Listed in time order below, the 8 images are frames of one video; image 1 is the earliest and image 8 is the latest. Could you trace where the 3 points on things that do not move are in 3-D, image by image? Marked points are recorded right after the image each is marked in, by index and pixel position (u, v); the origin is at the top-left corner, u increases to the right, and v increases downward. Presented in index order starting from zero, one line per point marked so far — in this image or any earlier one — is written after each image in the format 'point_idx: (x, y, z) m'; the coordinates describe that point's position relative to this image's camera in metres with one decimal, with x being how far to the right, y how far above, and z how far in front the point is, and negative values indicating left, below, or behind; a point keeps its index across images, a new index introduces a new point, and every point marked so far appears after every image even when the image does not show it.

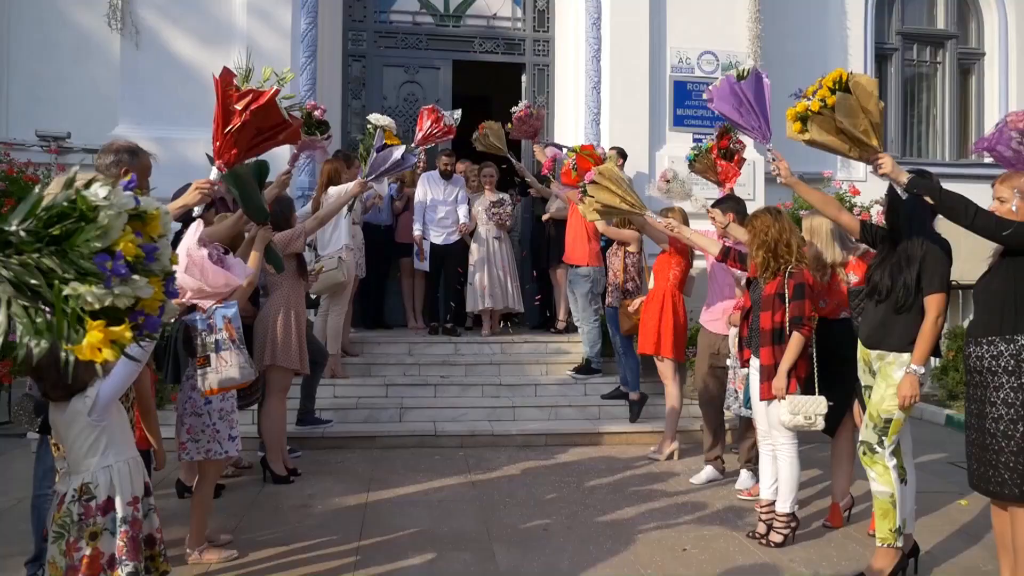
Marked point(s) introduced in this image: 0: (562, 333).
0: (+0.5, -0.5, +8.8) m
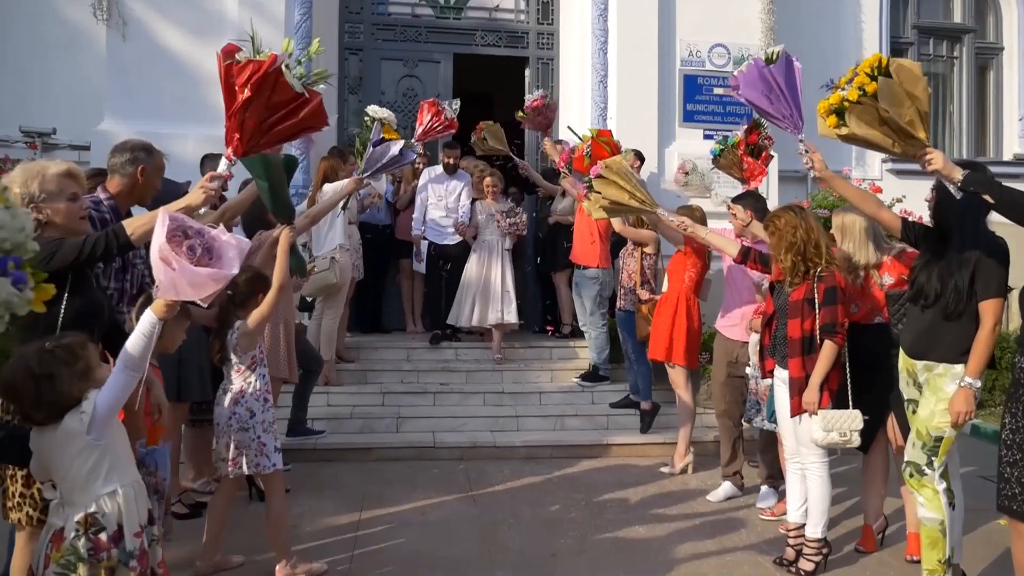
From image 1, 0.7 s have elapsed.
0: (+0.6, -0.5, +8.4) m
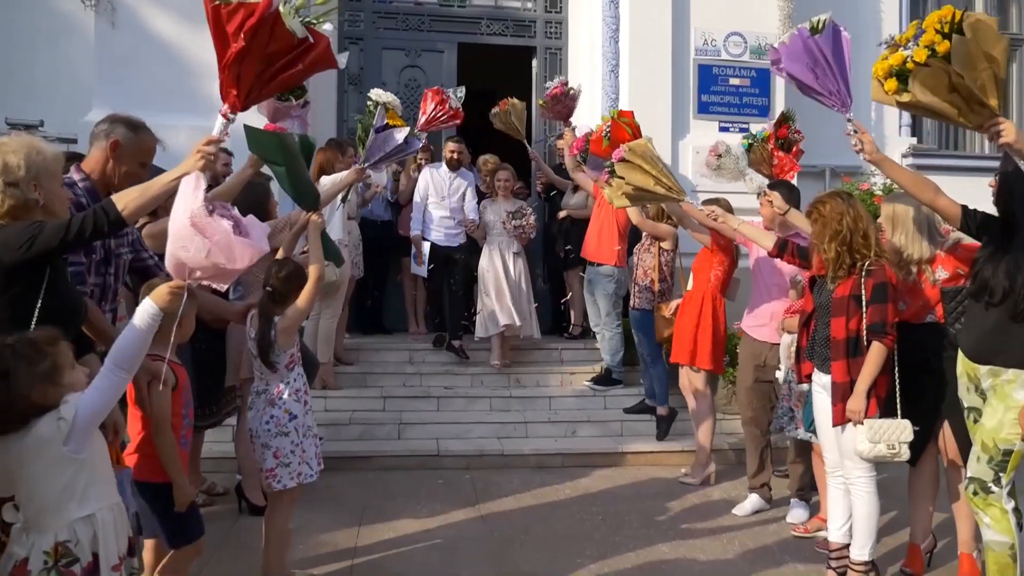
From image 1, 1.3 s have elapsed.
0: (+0.7, -0.5, +8.0) m
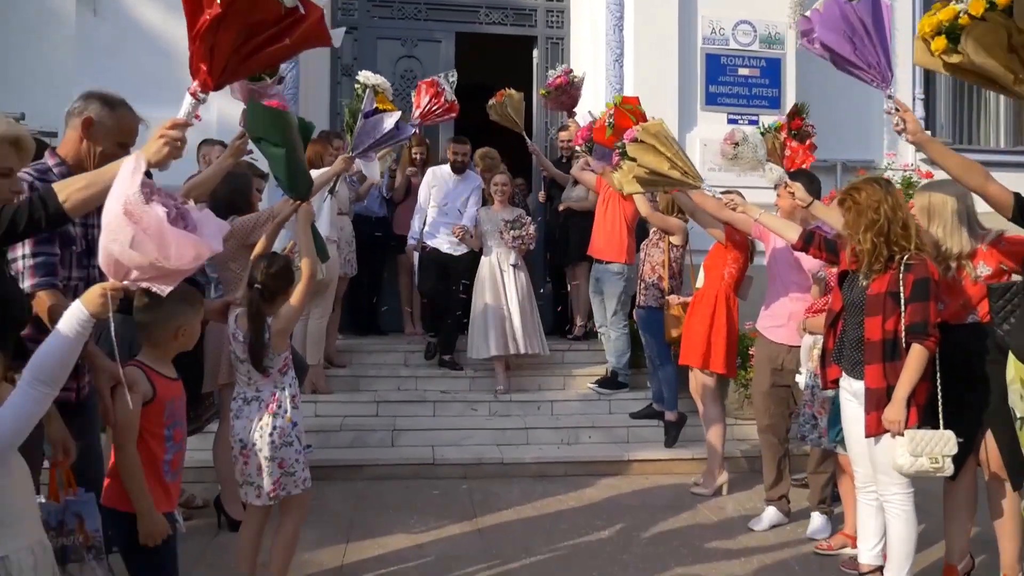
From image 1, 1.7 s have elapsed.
0: (+0.7, -0.5, +7.6) m
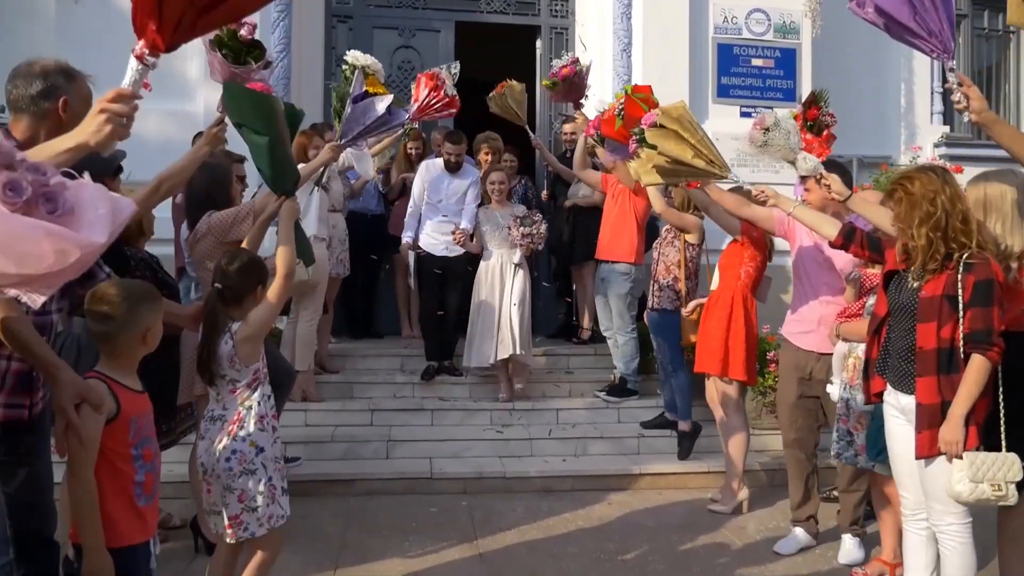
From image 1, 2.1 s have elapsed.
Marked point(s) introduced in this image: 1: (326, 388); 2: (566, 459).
0: (+0.7, -0.5, +7.2) m
1: (-1.5, -0.8, +6.4) m
2: (+0.4, -1.3, +5.8) m
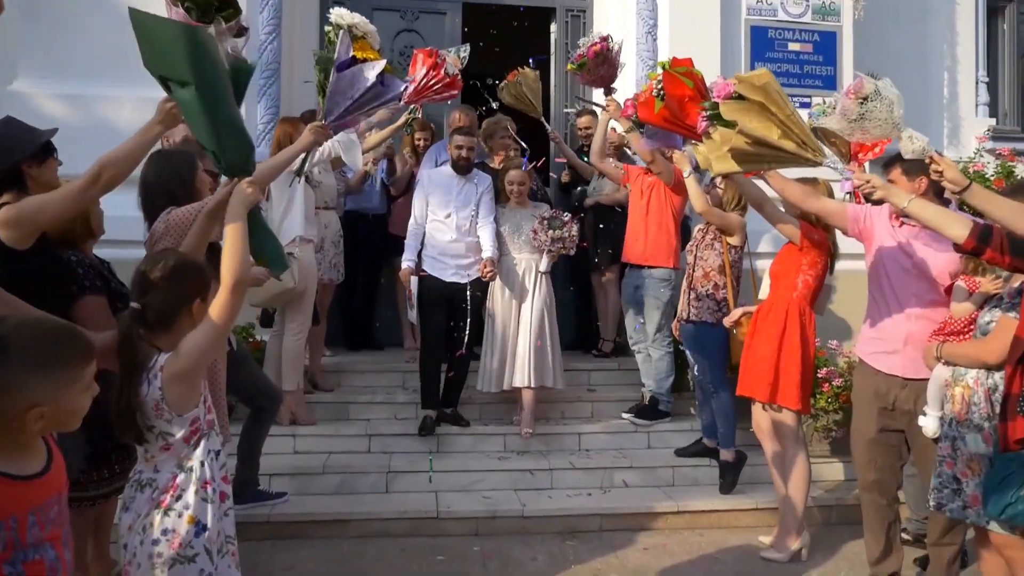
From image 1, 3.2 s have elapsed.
0: (+0.8, -0.6, +6.5) m
1: (-1.4, -0.9, +5.7) m
2: (+0.5, -1.3, +5.1) m
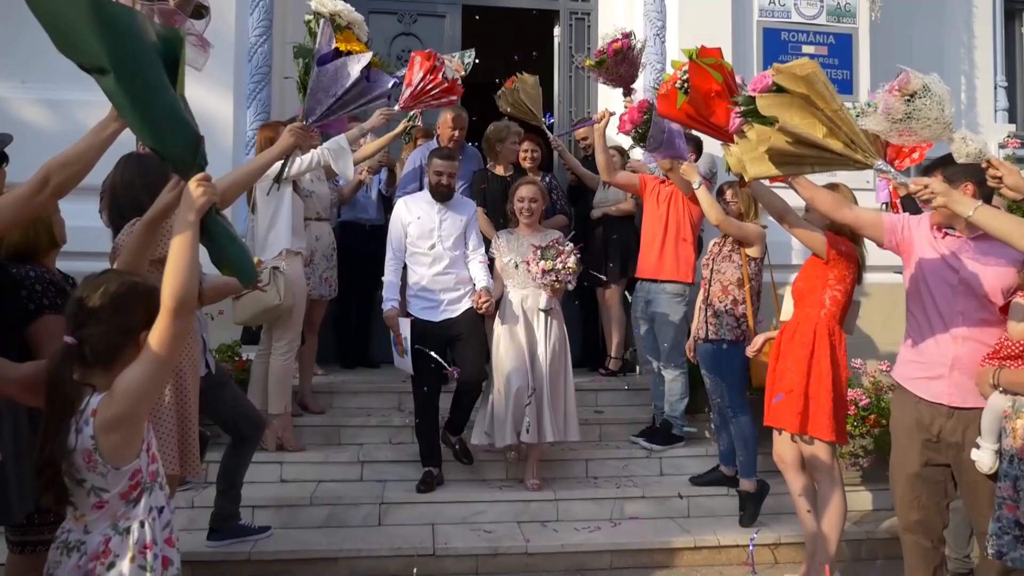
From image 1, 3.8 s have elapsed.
0: (+0.8, -0.7, +6.1) m
1: (-1.4, -1.0, +5.3) m
2: (+0.5, -1.4, +4.7) m
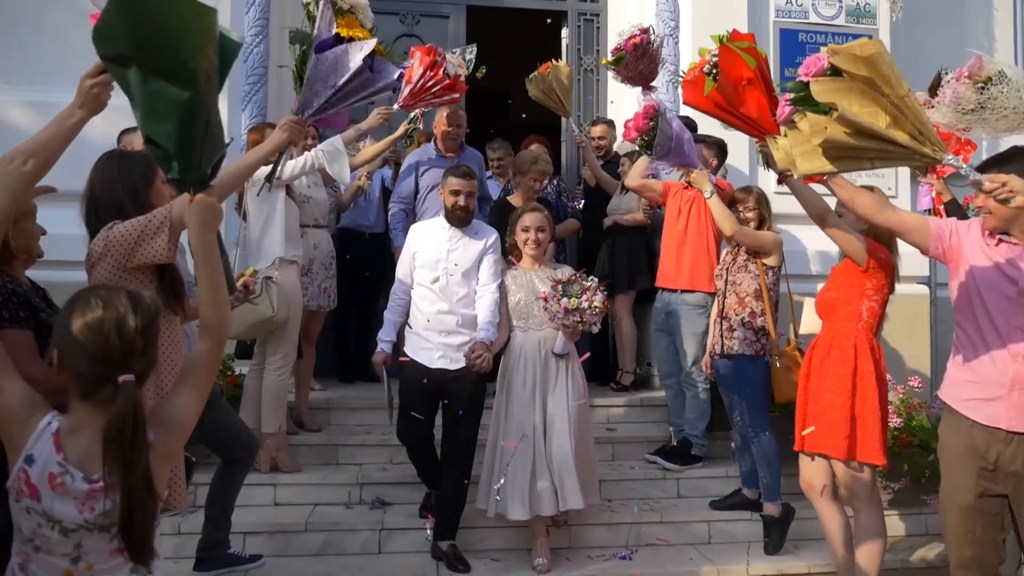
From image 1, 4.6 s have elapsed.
0: (+0.9, -0.8, +5.8) m
1: (-1.3, -1.0, +5.0) m
2: (+0.6, -1.5, +4.4) m
